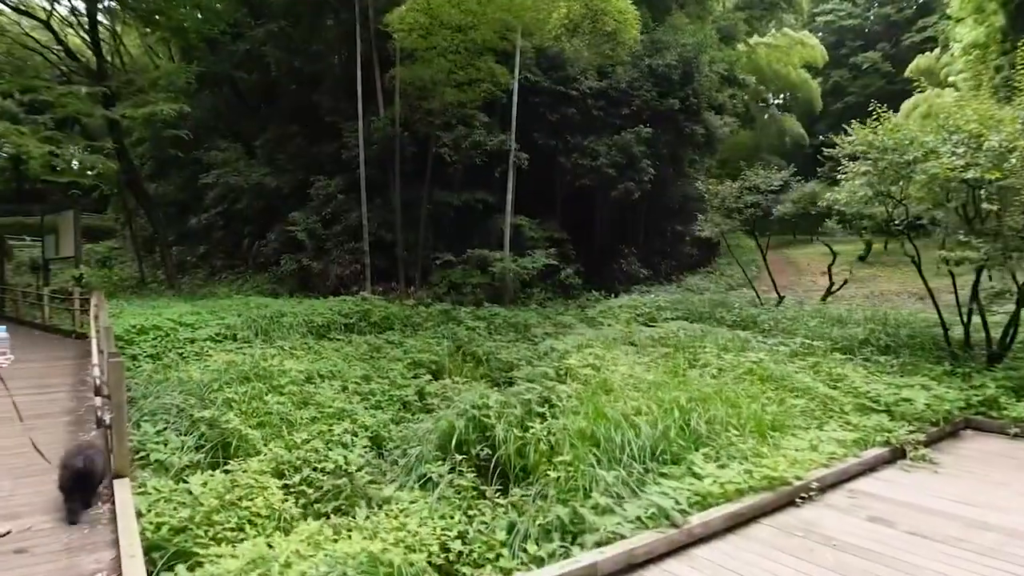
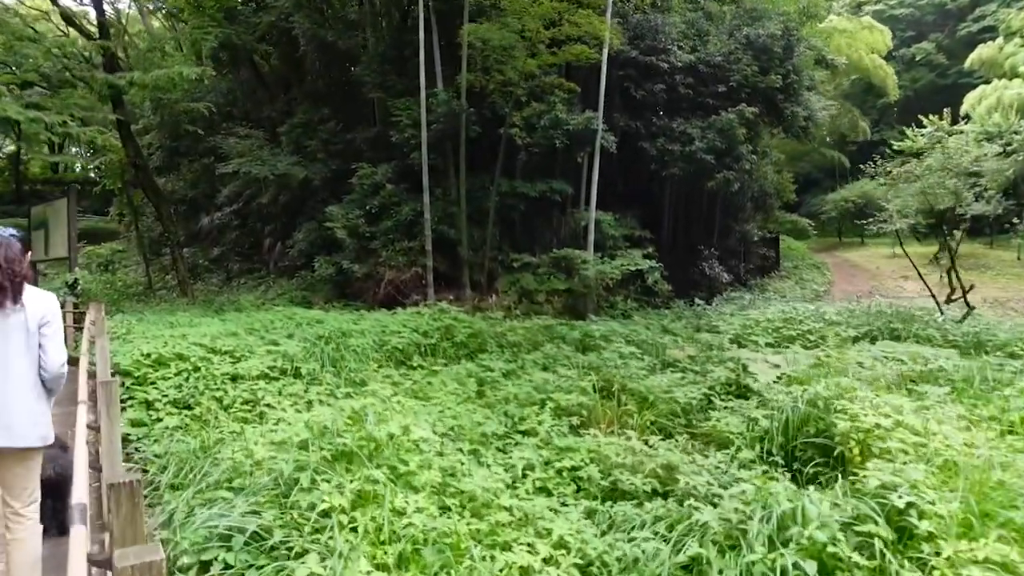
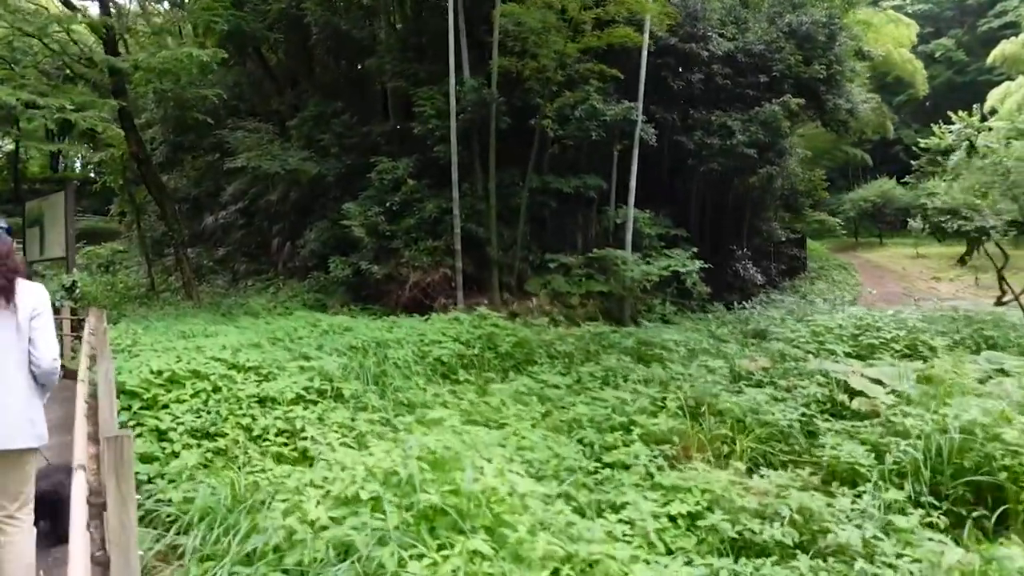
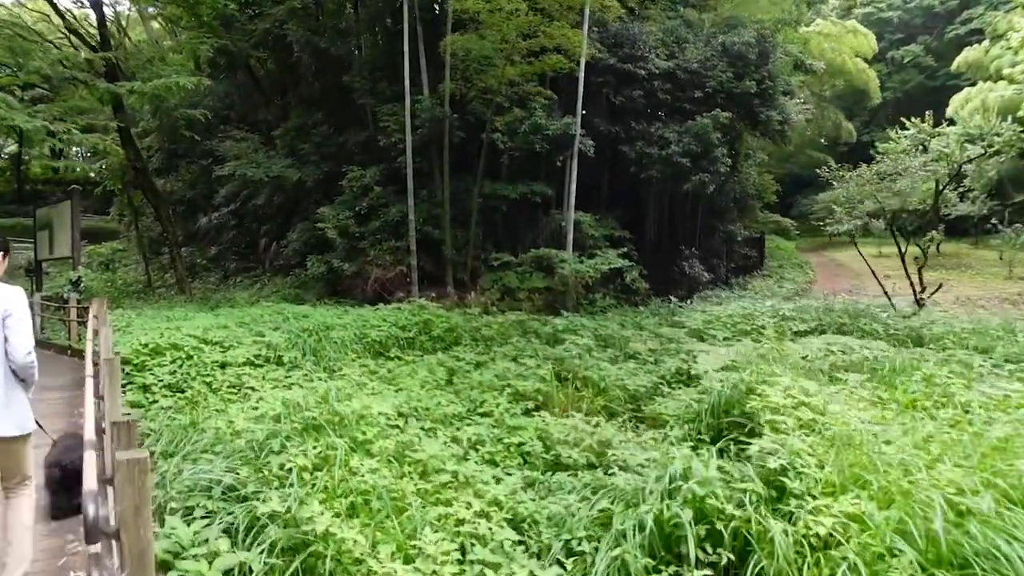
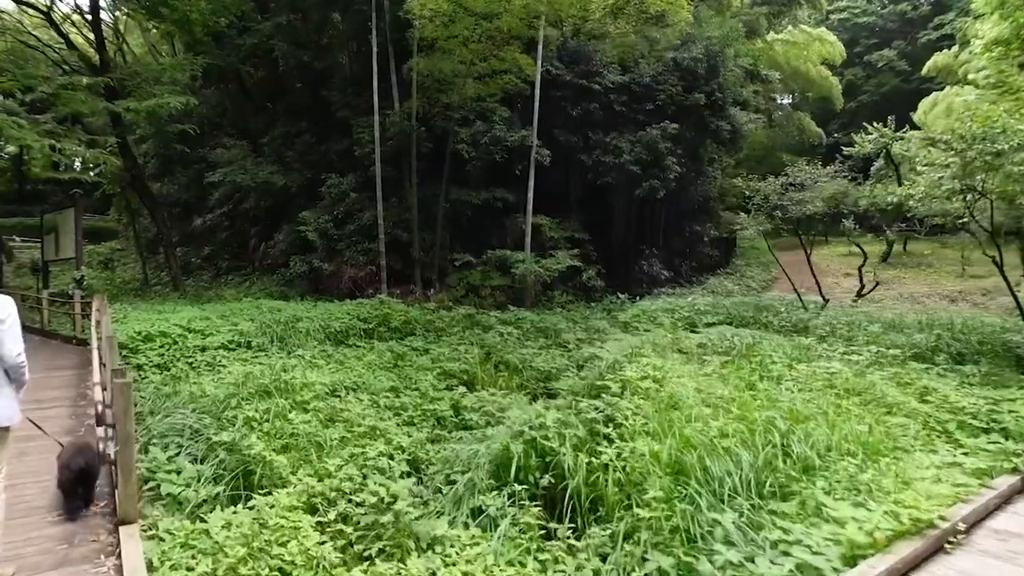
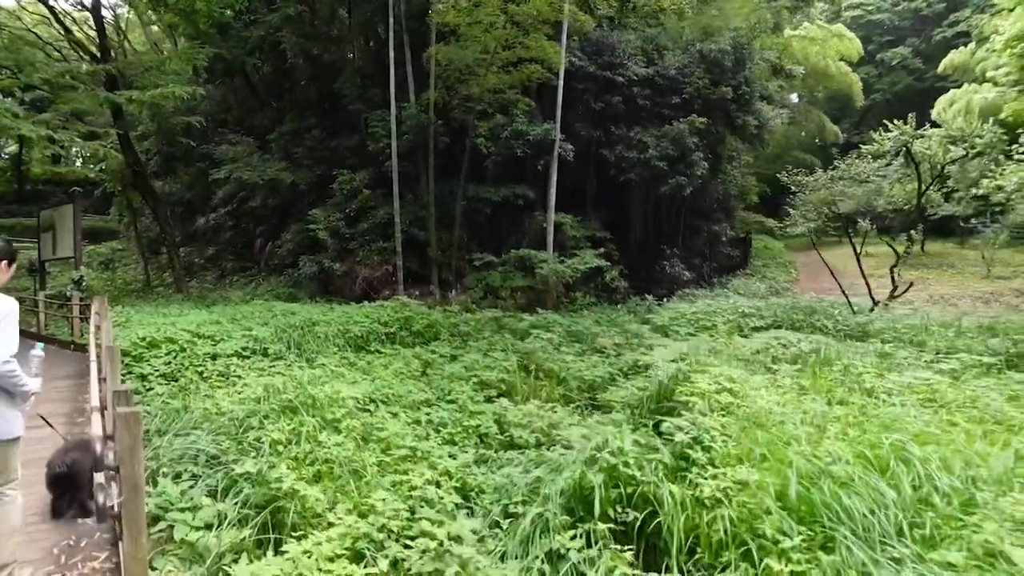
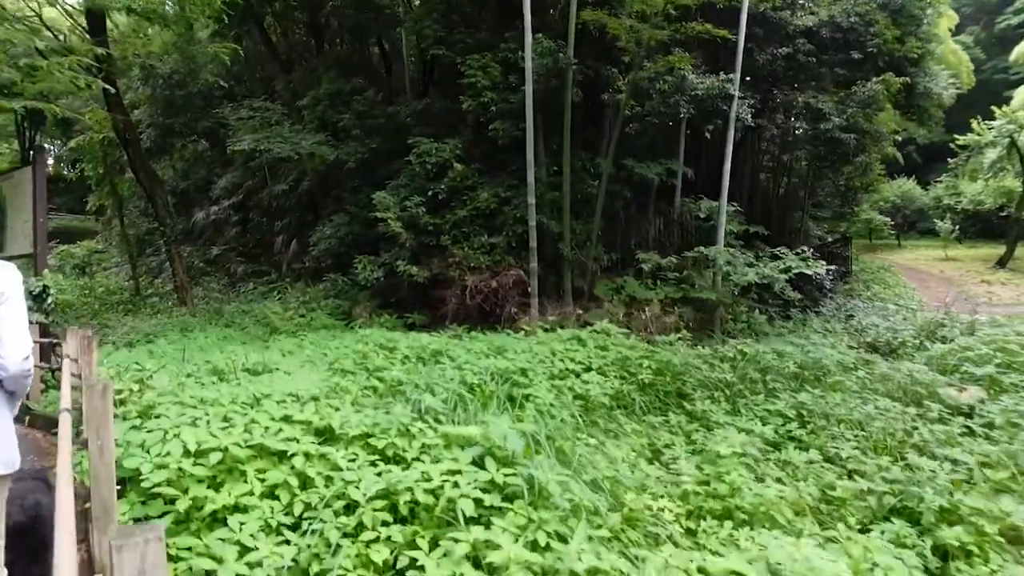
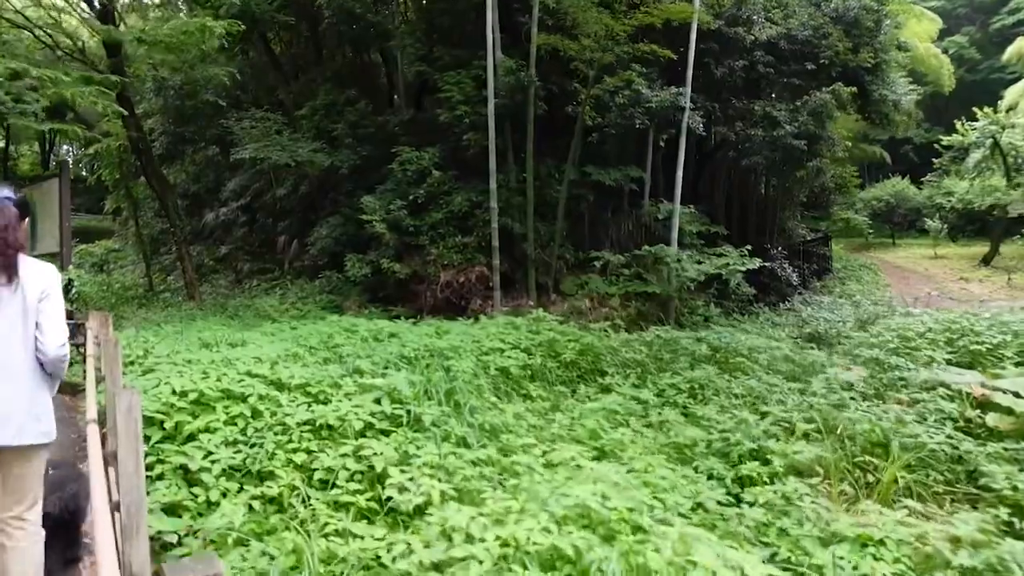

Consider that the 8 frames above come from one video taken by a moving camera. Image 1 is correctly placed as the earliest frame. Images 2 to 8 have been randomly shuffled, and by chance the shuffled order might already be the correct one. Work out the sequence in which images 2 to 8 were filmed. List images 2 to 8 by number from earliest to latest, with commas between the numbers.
5, 6, 4, 2, 3, 8, 7
